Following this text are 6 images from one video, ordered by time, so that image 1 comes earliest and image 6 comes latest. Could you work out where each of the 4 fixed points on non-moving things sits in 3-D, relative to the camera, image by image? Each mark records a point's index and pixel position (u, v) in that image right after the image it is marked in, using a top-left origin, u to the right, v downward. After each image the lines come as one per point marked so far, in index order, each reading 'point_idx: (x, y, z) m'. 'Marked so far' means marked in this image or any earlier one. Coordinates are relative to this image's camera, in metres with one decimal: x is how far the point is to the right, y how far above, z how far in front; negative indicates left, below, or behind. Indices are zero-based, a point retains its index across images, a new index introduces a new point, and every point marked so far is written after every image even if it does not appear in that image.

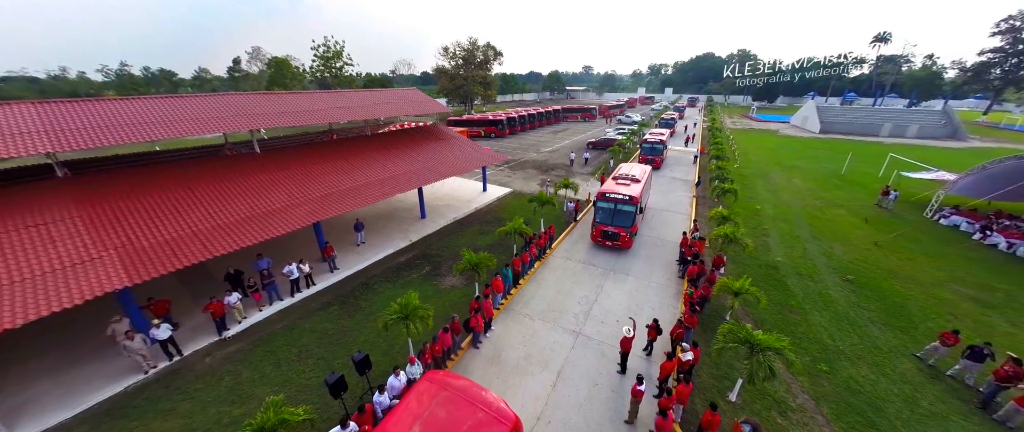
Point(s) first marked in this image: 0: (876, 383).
0: (+9.2, -4.2, +7.7) m
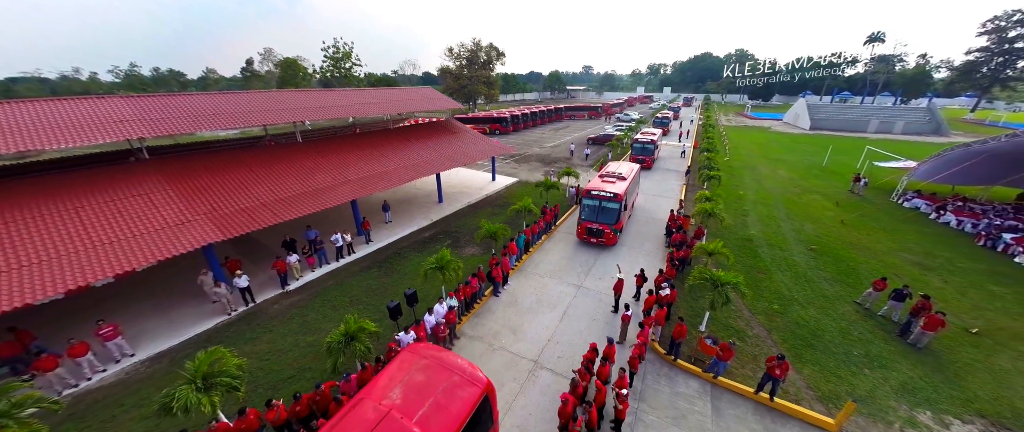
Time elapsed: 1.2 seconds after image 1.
0: (+9.7, -3.3, +9.6) m
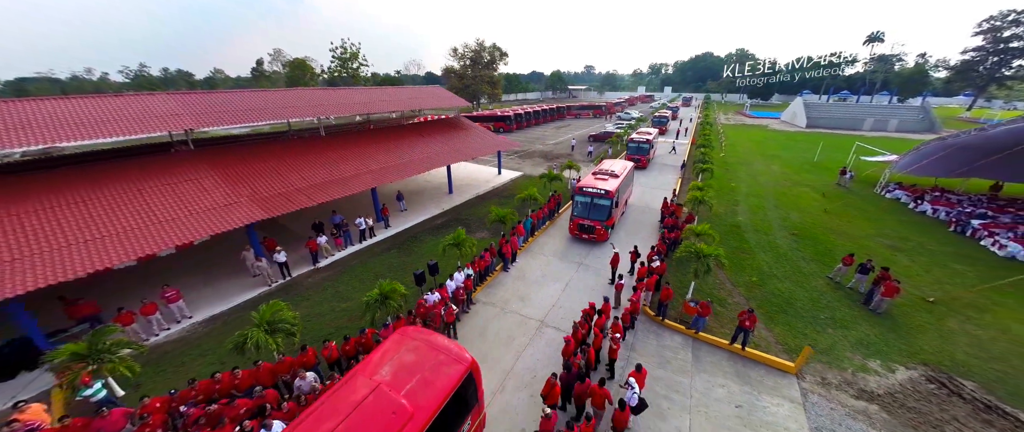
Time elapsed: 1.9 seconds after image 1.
0: (+10.0, -2.7, +10.8) m
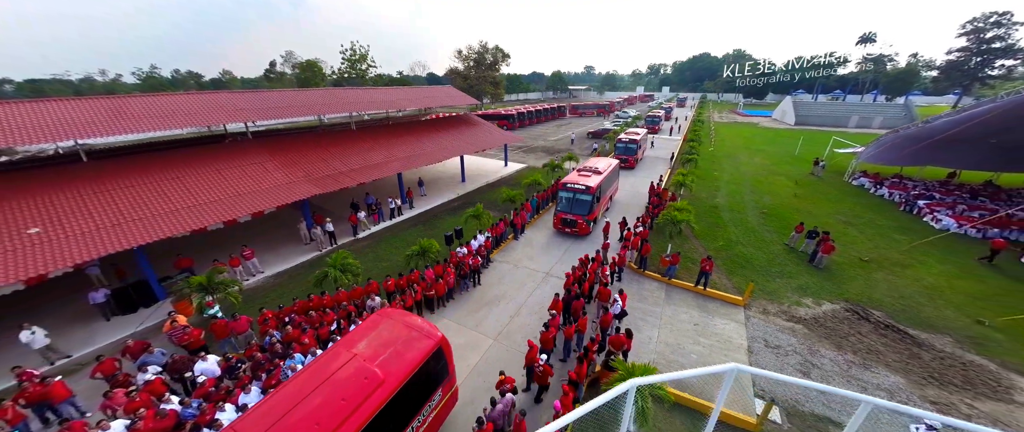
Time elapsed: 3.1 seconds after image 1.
0: (+10.4, -1.6, +13.1) m
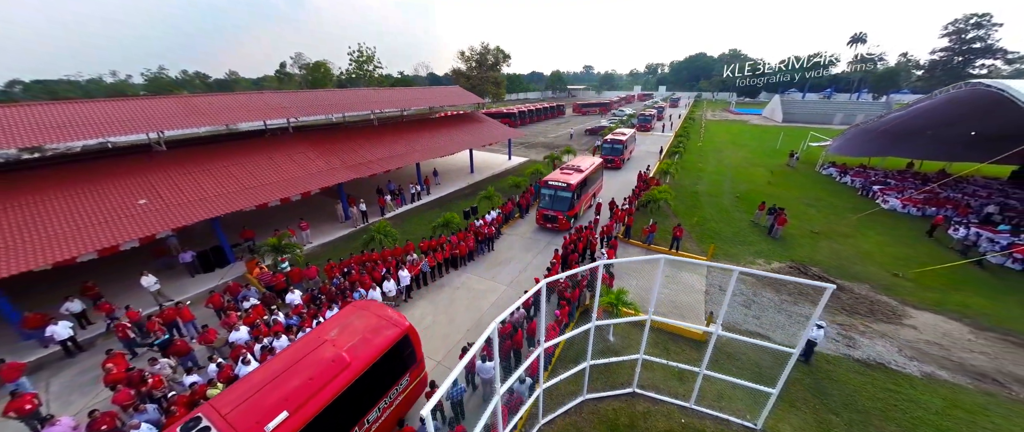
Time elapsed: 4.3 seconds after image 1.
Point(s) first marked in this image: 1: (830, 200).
0: (+10.7, -0.6, +15.5) m
1: (+20.1, +1.1, +19.3) m
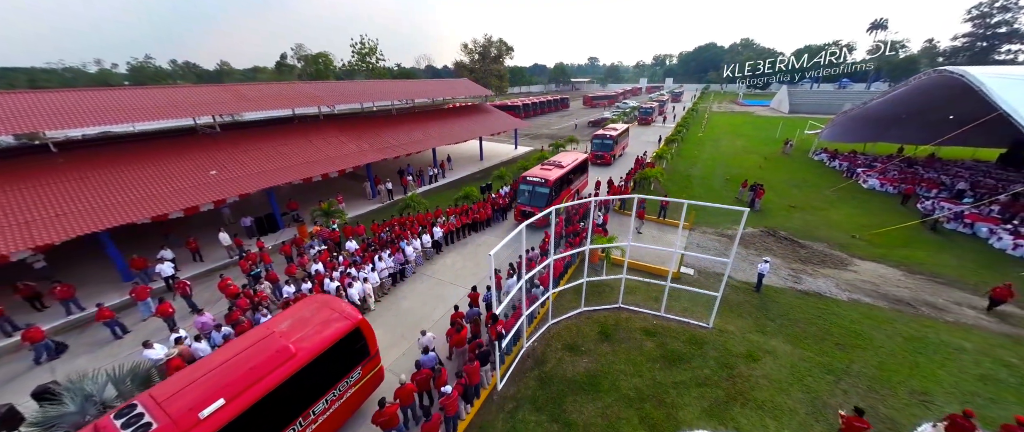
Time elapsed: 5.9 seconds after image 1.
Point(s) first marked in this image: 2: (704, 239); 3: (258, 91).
0: (+11.3, +0.9, +17.6) m
1: (+20.7, +2.6, +21.2) m
2: (+8.5, -1.0, +13.7) m
3: (-15.1, +7.6, +18.8) m
